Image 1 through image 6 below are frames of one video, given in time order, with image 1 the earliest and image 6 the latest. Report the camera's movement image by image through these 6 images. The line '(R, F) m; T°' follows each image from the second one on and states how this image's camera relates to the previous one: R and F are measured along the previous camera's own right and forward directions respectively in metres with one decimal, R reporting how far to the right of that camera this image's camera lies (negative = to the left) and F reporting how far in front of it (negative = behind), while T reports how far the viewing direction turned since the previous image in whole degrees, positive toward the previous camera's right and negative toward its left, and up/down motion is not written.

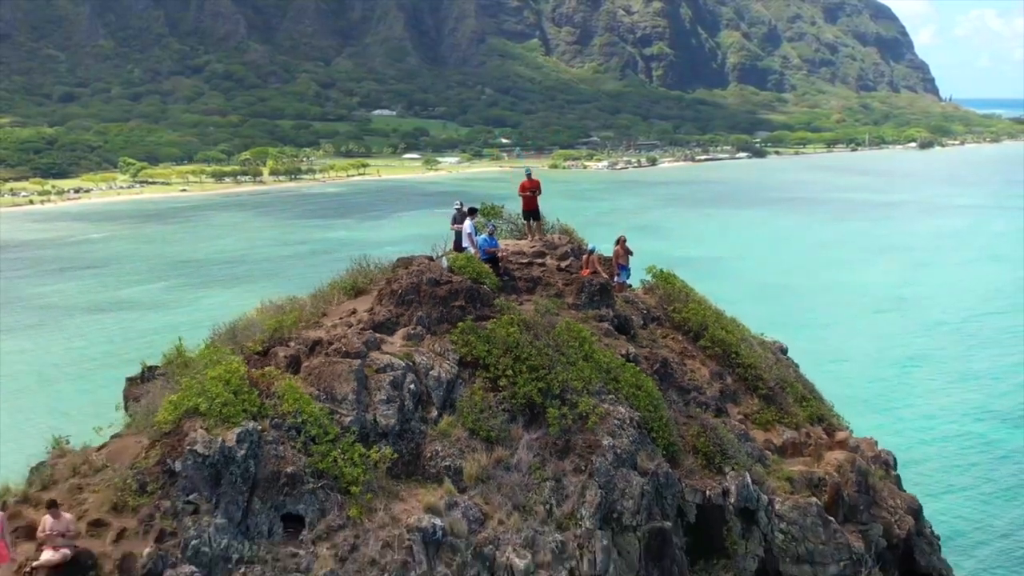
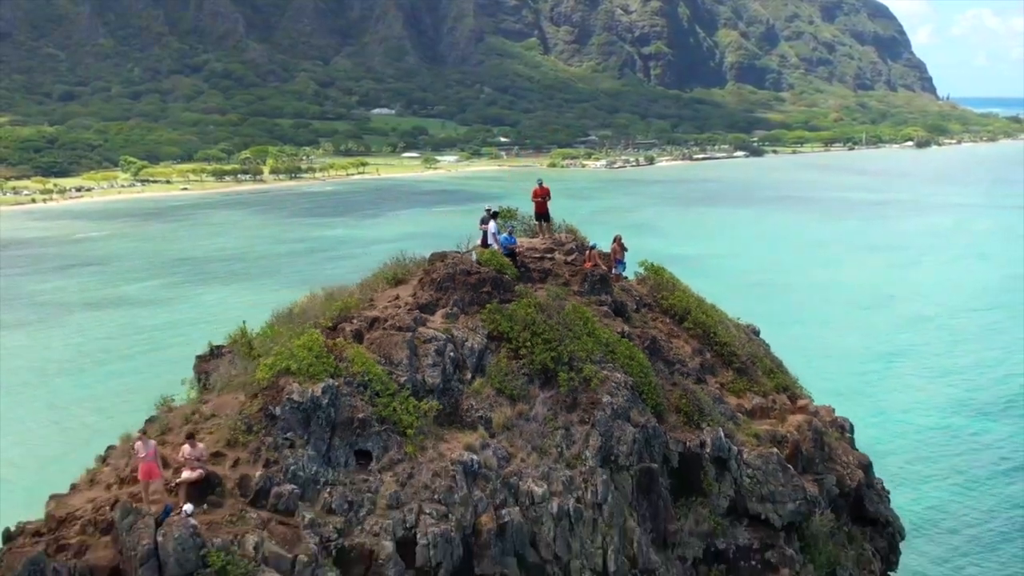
(-0.1, -0.4) m; 0°
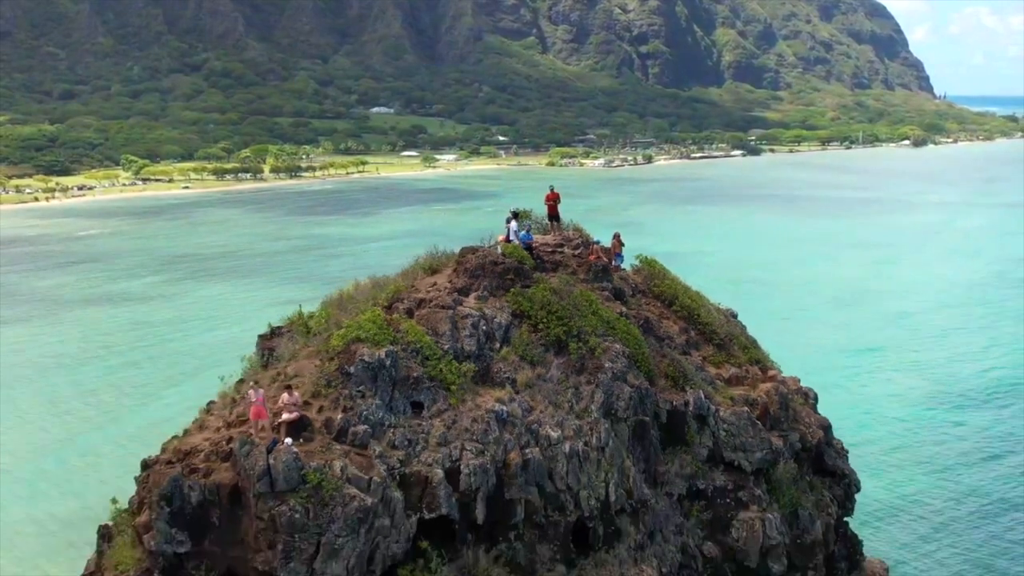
(-0.2, -0.2) m; 0°
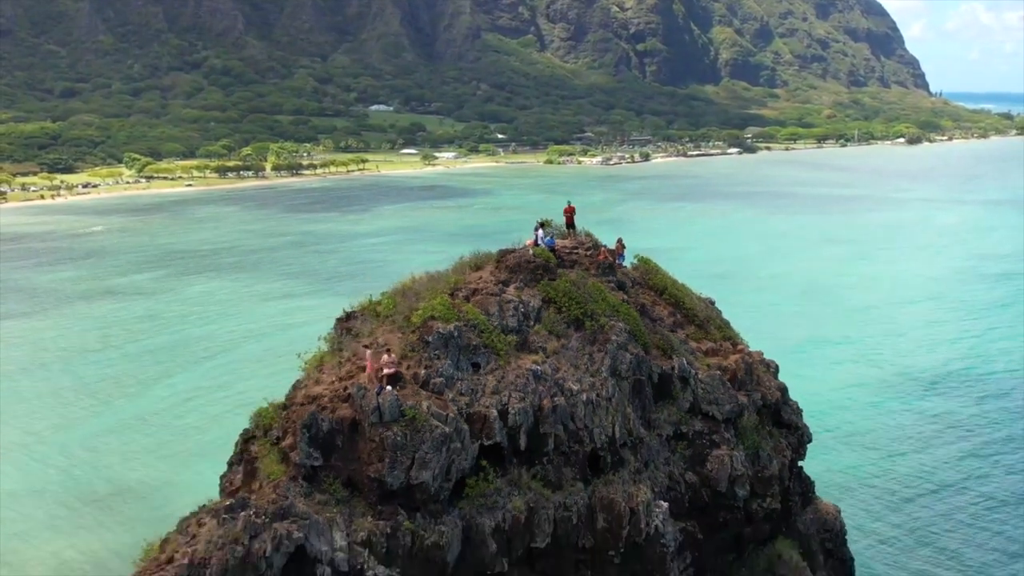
(-0.2, -0.6) m; 0°
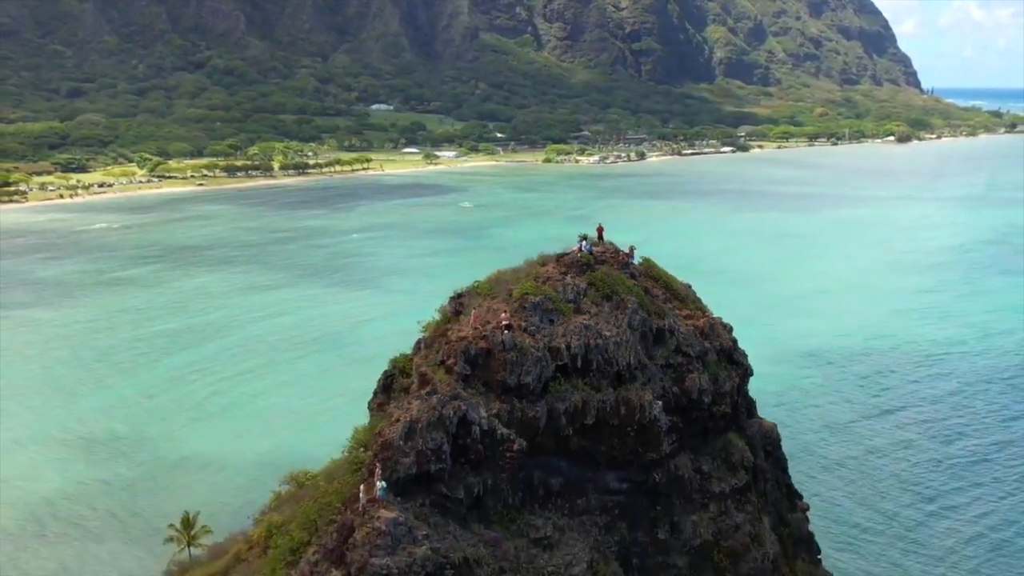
(-0.7, -1.3) m; 0°
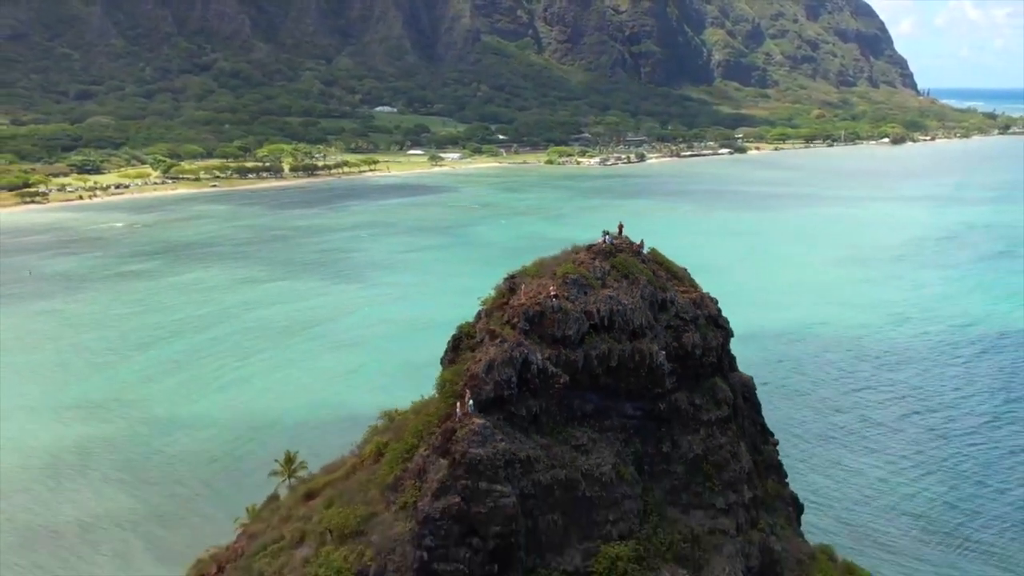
(-0.8, -0.9) m; 0°
